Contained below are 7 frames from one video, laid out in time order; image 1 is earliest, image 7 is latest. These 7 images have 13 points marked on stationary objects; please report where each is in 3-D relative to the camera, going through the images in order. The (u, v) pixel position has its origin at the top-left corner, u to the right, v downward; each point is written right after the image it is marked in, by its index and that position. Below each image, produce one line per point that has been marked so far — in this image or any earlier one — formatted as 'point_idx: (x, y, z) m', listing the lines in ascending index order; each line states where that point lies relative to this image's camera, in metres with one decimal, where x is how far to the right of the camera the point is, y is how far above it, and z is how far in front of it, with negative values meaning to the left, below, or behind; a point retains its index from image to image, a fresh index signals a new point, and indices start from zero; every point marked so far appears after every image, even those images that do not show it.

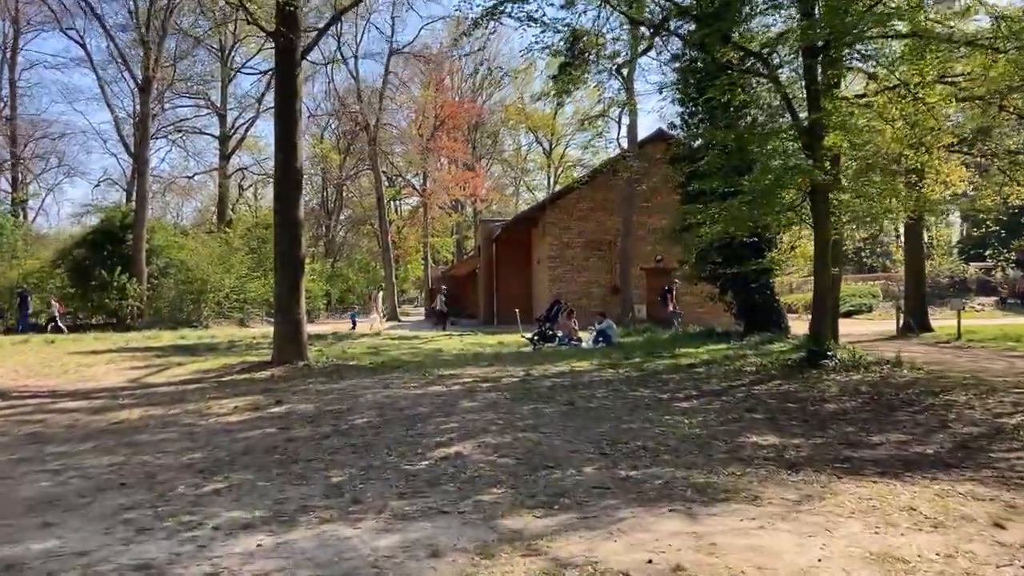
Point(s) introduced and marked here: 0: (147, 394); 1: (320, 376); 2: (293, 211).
0: (-4.7, -1.4, +10.8) m
1: (-2.7, -1.3, +12.0) m
2: (-3.4, +1.2, +13.1) m
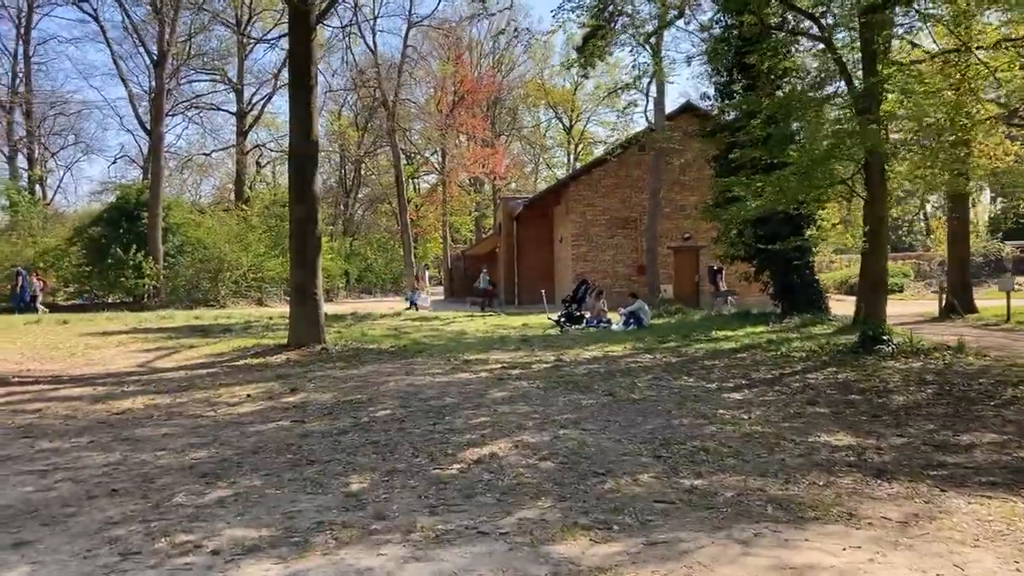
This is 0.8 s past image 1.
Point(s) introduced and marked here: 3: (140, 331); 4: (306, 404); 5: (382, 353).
0: (-4.3, -1.1, +10.2) m
1: (-2.3, -1.0, +11.2) m
2: (-3.0, +1.5, +12.3) m
3: (-7.5, -0.9, +16.9) m
4: (-2.0, -1.1, +8.3) m
5: (-1.9, -0.9, +12.0) m
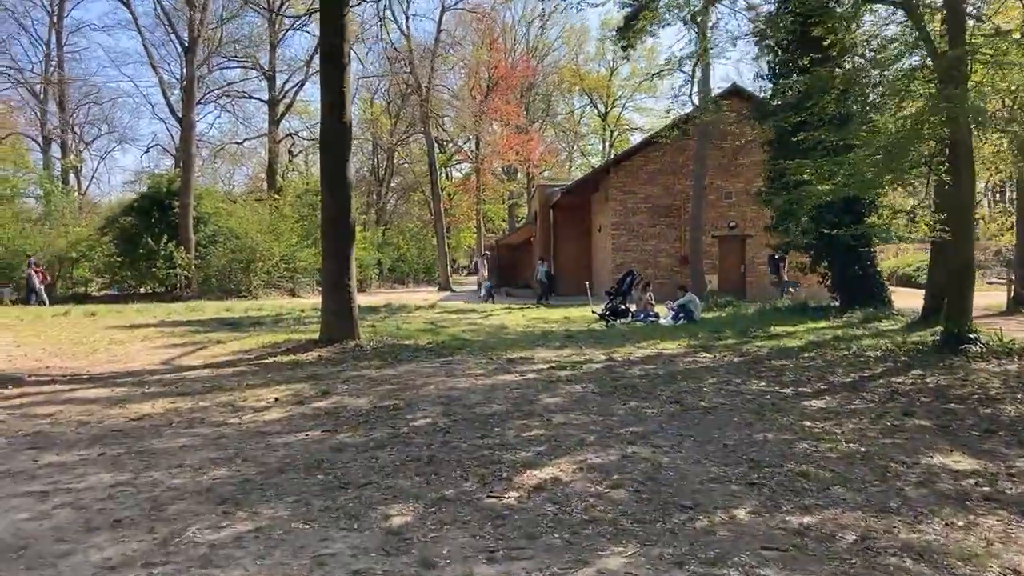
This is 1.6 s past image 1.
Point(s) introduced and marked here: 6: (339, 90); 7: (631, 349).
0: (-3.8, -1.1, +9.5) m
1: (-1.7, -0.9, +10.5) m
2: (-2.4, +1.6, +11.6) m
3: (-6.7, -0.7, +16.3) m
4: (-1.6, -1.1, +7.5) m
5: (-1.3, -0.8, +11.3) m
6: (-2.4, +2.7, +11.5) m
7: (+1.7, -0.8, +11.6) m
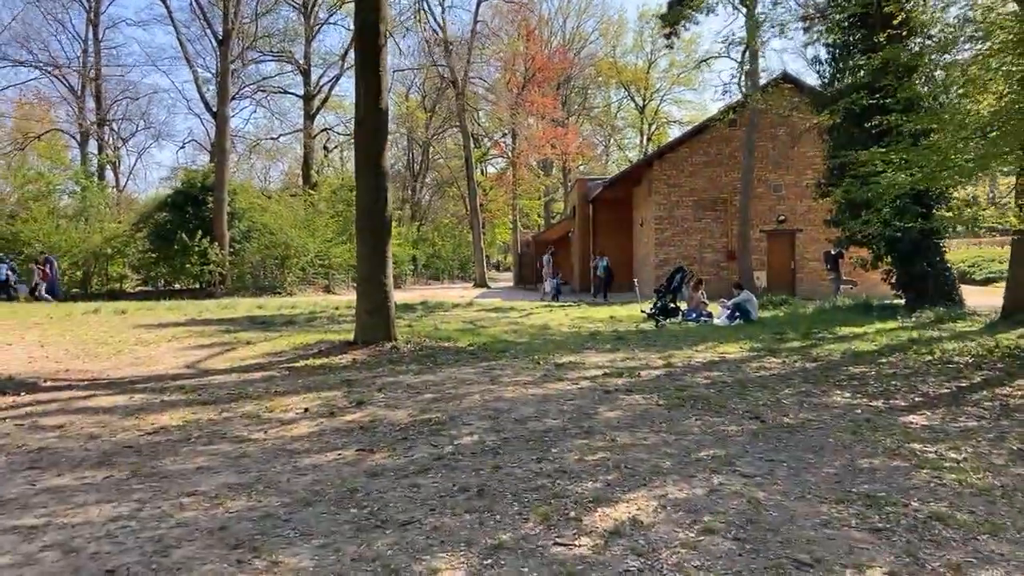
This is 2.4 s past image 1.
0: (-3.3, -1.0, +8.8) m
1: (-1.2, -0.9, +9.7) m
2: (-1.7, +1.6, +10.8) m
3: (-5.9, -0.7, +15.8) m
4: (-1.1, -1.1, +6.8) m
5: (-0.7, -0.8, +10.5) m
6: (-1.8, +2.7, +10.8) m
7: (+2.3, -0.8, +10.7) m
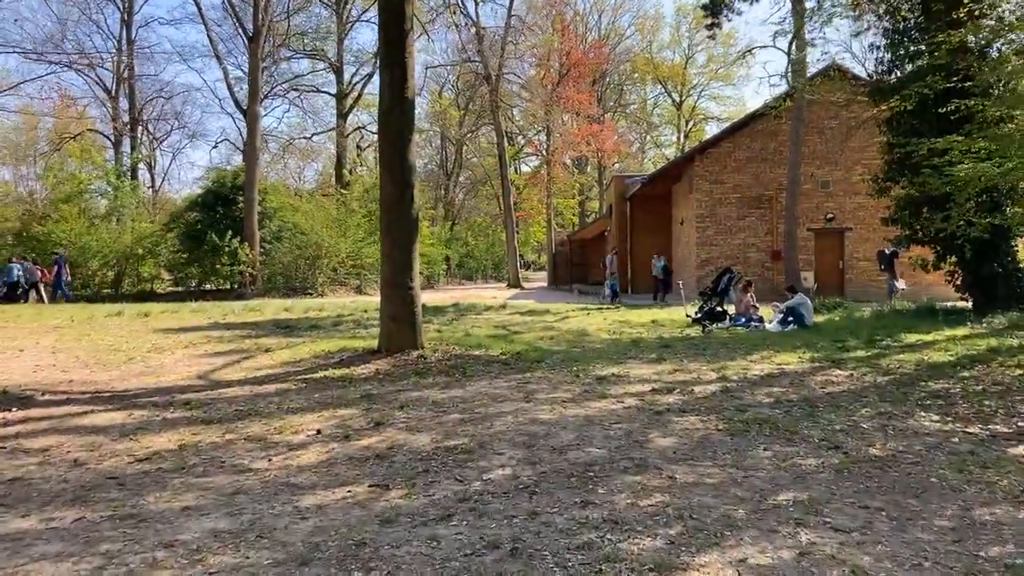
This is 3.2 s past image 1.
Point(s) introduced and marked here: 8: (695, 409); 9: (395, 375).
0: (-2.9, -1.1, +8.0) m
1: (-0.8, -0.9, +8.9) m
2: (-1.3, +1.6, +10.0) m
3: (-5.3, -0.7, +15.1) m
4: (-0.8, -1.1, +5.9) m
5: (-0.2, -0.9, +9.6) m
6: (-1.3, +2.7, +9.9) m
7: (+2.7, -0.9, +9.7) m
8: (+1.5, -1.0, +7.0) m
9: (-1.3, -0.9, +9.0) m
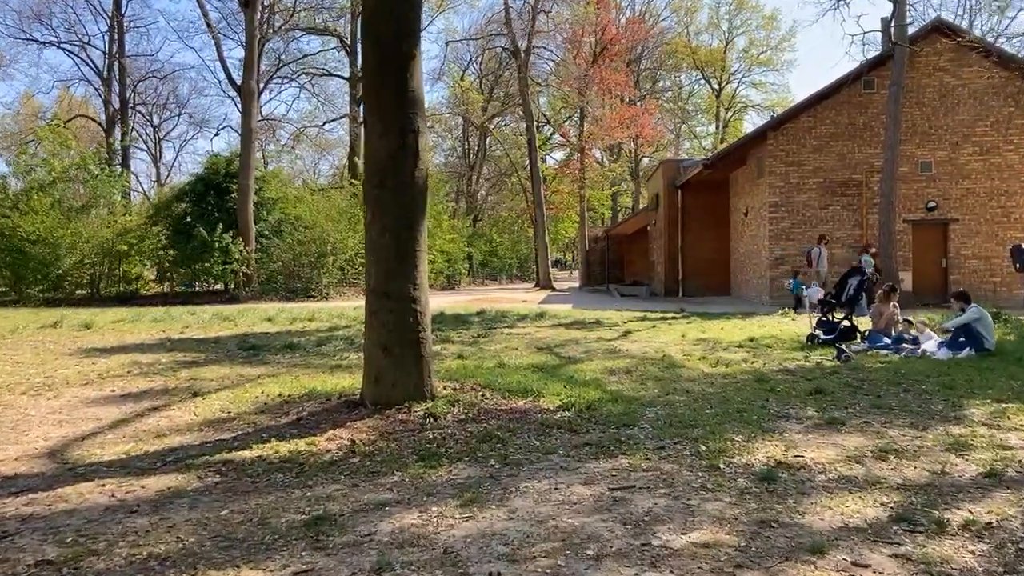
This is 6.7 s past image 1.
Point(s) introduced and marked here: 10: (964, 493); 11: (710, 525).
0: (-2.5, -1.2, +4.1) m
1: (-0.3, -1.0, +4.9) m
2: (-0.8, +1.5, +6.0) m
3: (-4.6, -0.8, +11.3) m
4: (-0.4, -1.2, +1.9) m
5: (+0.2, -1.0, +5.6) m
6: (-0.8, +2.6, +6.0) m
7: (+3.2, -1.0, +5.6) m
8: (+1.9, -1.1, +3.0) m
9: (-0.8, -1.0, +5.0) m
10: (+2.3, -1.0, +4.3) m
11: (+0.9, -1.1, +3.8) m
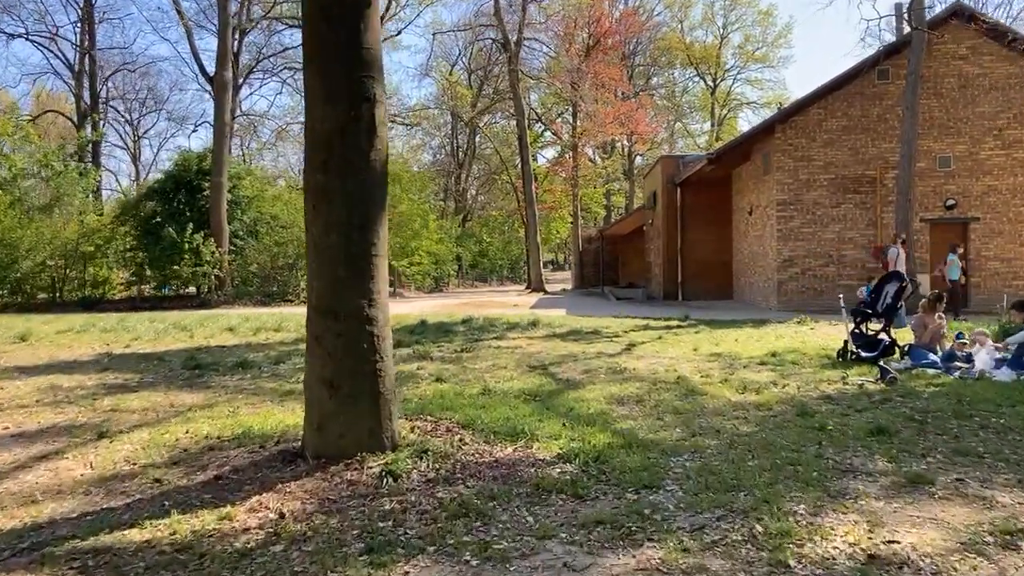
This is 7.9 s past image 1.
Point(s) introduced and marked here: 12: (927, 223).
0: (-2.5, -1.3, +2.7) m
1: (-0.4, -1.1, +3.5) m
2: (-0.9, +1.4, +4.6) m
3: (-4.8, -0.9, +9.8) m
4: (-0.5, -1.3, +0.5) m
5: (+0.2, -1.1, +4.2) m
6: (-0.9, +2.5, +4.5) m
7: (+3.1, -1.1, +4.2) m
8: (+1.9, -1.2, +1.6) m
9: (-0.9, -1.1, +3.6) m
10: (+2.2, -1.1, +2.9) m
11: (+0.8, -1.1, +2.4) m
12: (+9.5, +1.5, +19.1) m
